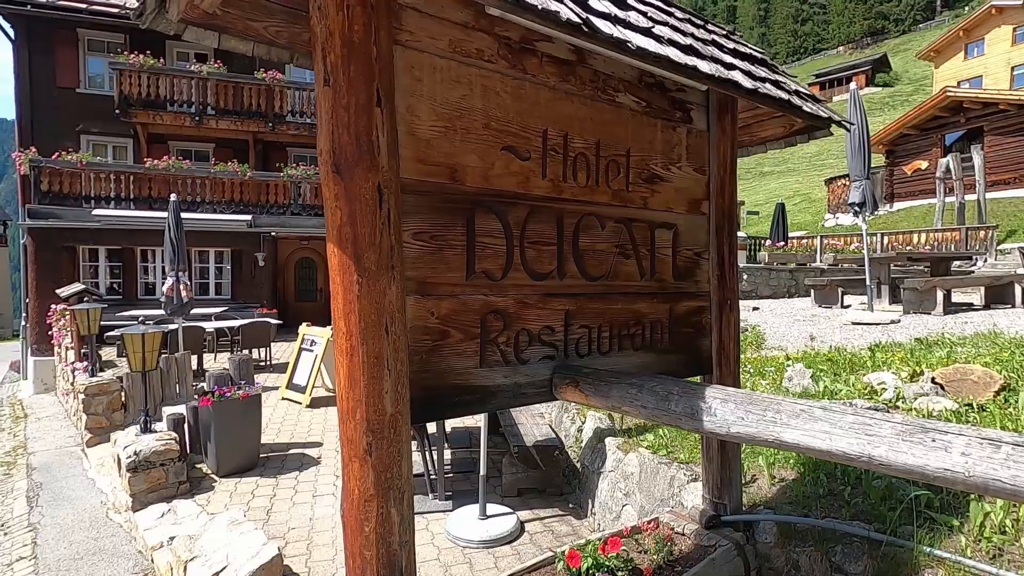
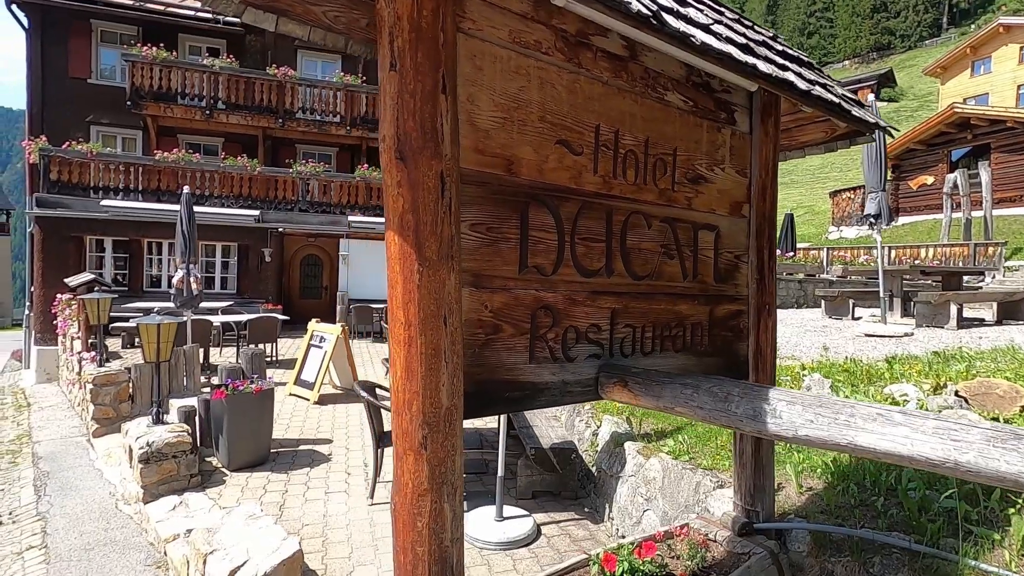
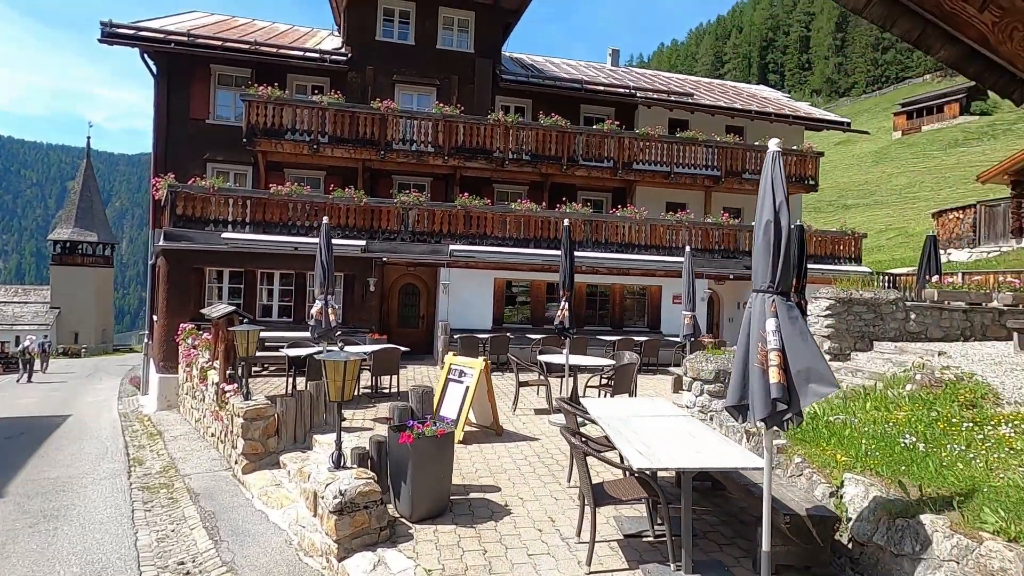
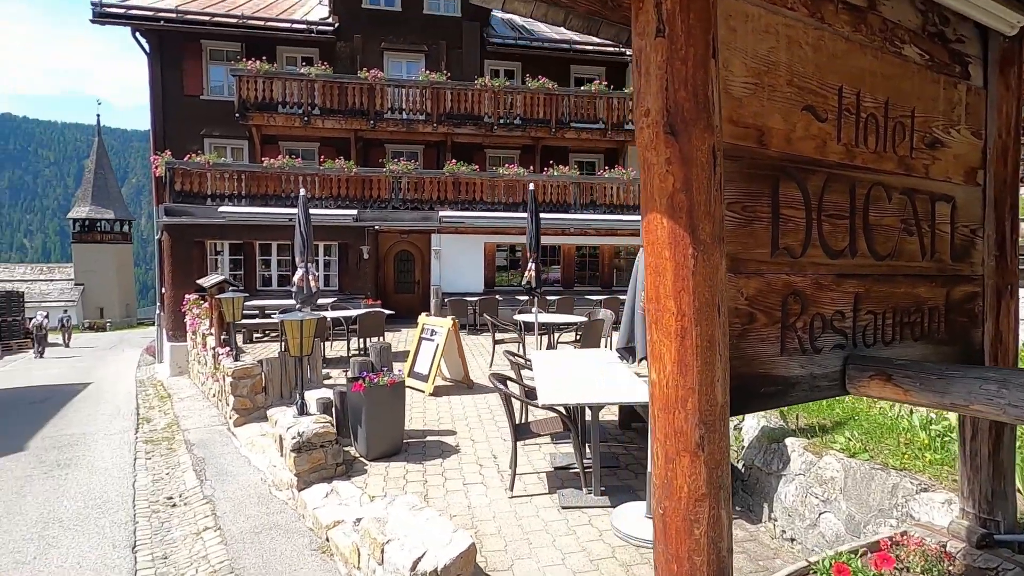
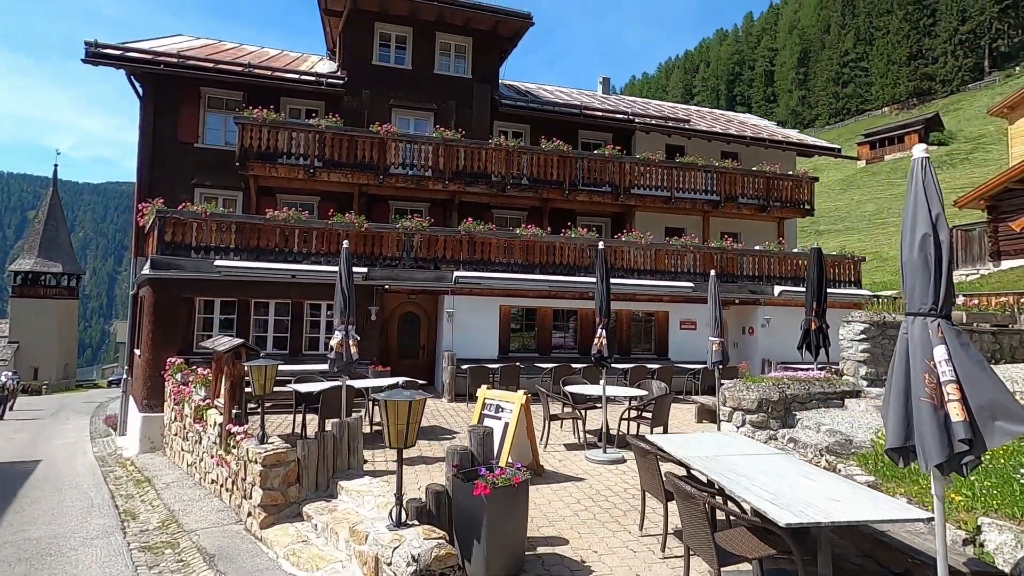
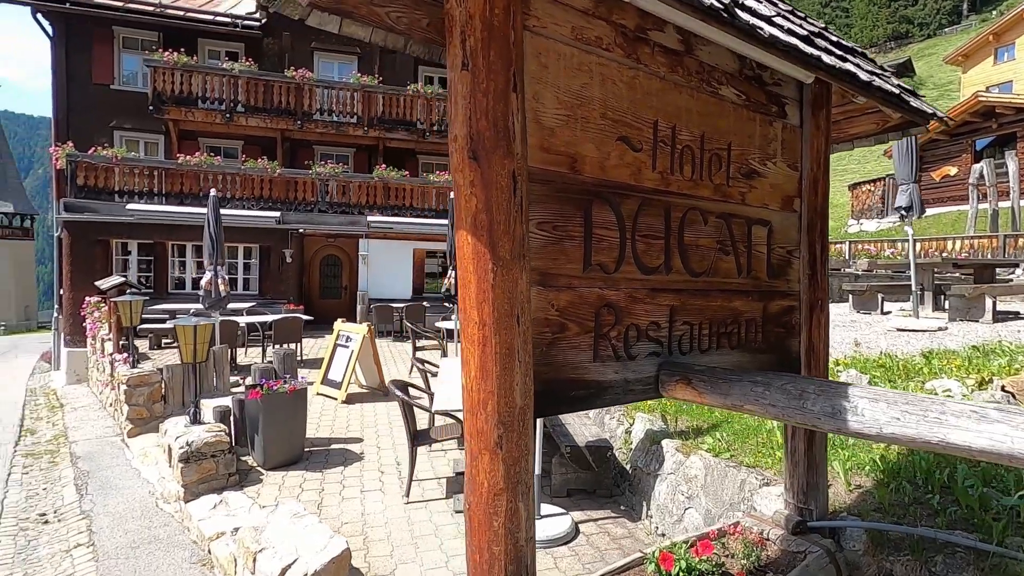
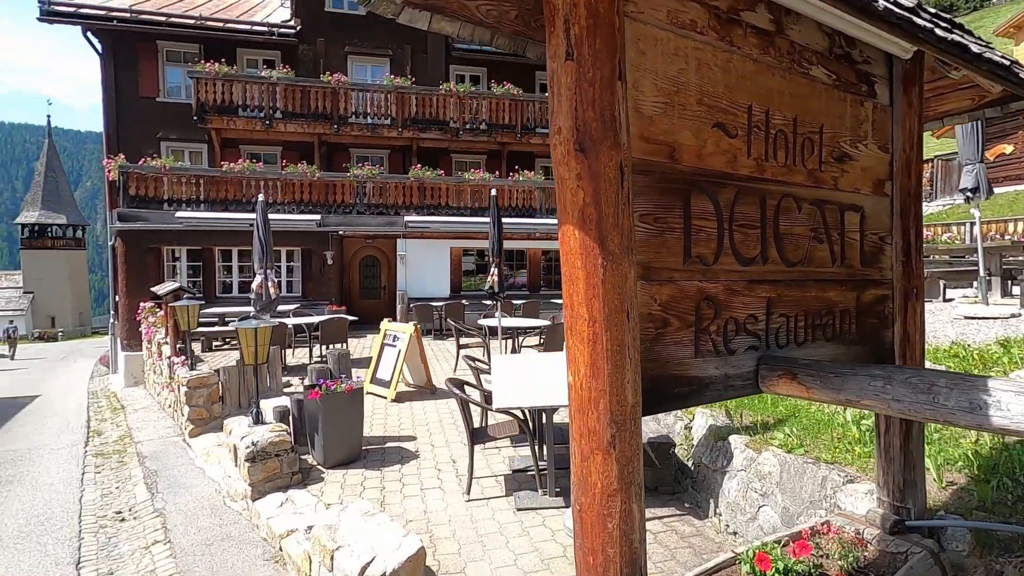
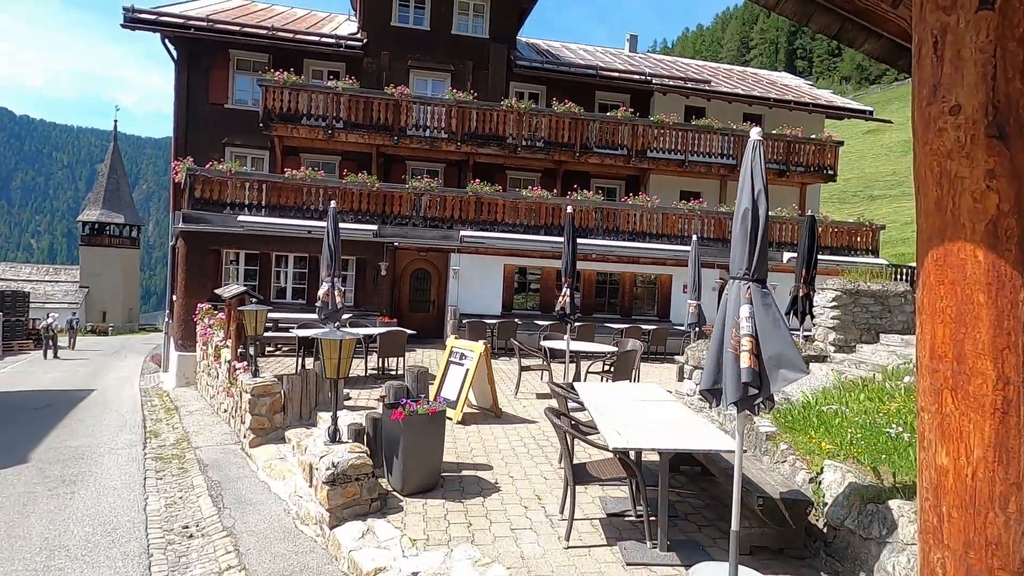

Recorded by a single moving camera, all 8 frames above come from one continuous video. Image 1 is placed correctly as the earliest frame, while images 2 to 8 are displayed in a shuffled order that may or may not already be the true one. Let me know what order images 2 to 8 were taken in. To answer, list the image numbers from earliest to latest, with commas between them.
2, 6, 7, 4, 8, 3, 5
